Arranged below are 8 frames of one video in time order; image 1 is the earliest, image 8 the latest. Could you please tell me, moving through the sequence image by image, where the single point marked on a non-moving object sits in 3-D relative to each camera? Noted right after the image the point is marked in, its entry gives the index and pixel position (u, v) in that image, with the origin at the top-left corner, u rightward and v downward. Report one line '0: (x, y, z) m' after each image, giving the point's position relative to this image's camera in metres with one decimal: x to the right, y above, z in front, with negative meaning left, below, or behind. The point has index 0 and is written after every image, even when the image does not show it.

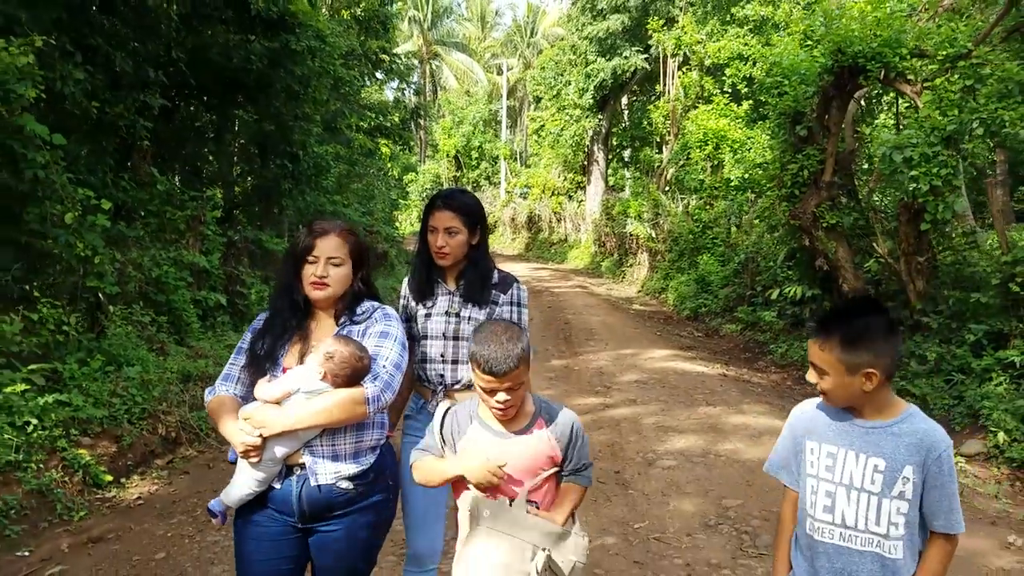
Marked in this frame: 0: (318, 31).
0: (-2.2, +2.9, +9.6) m
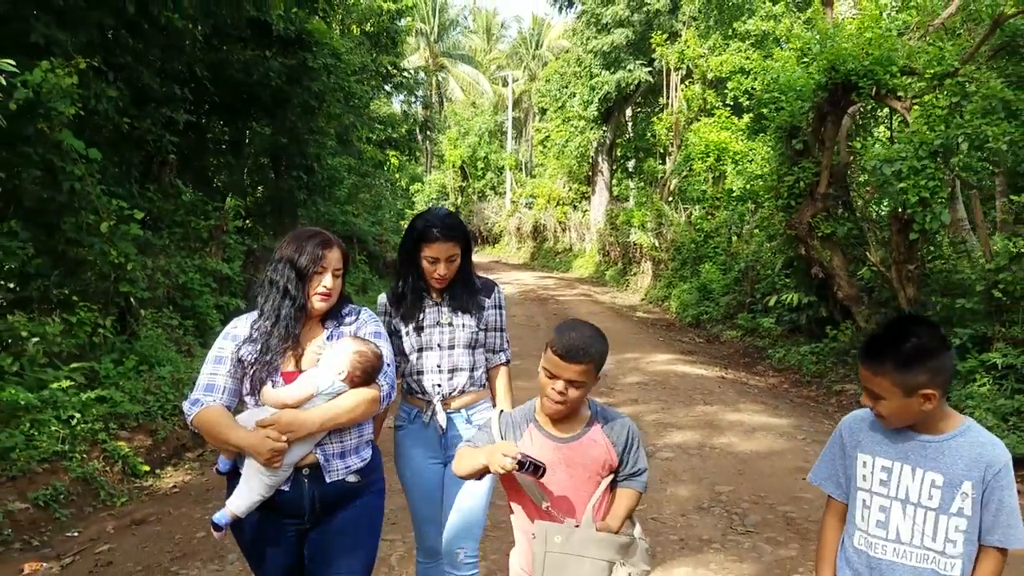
0: (-2.1, +2.8, +10.0) m
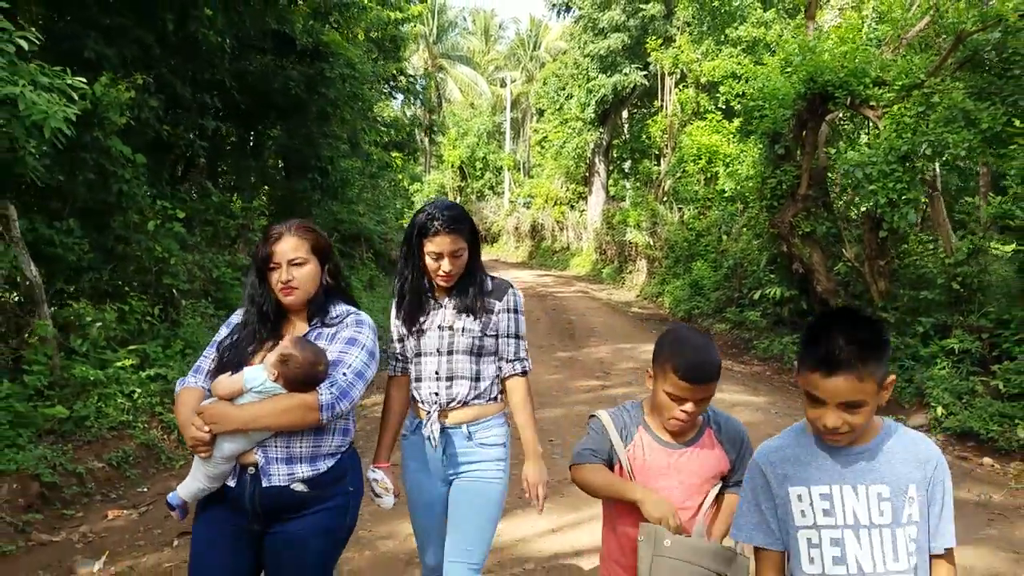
0: (-2.1, +2.9, +10.7) m
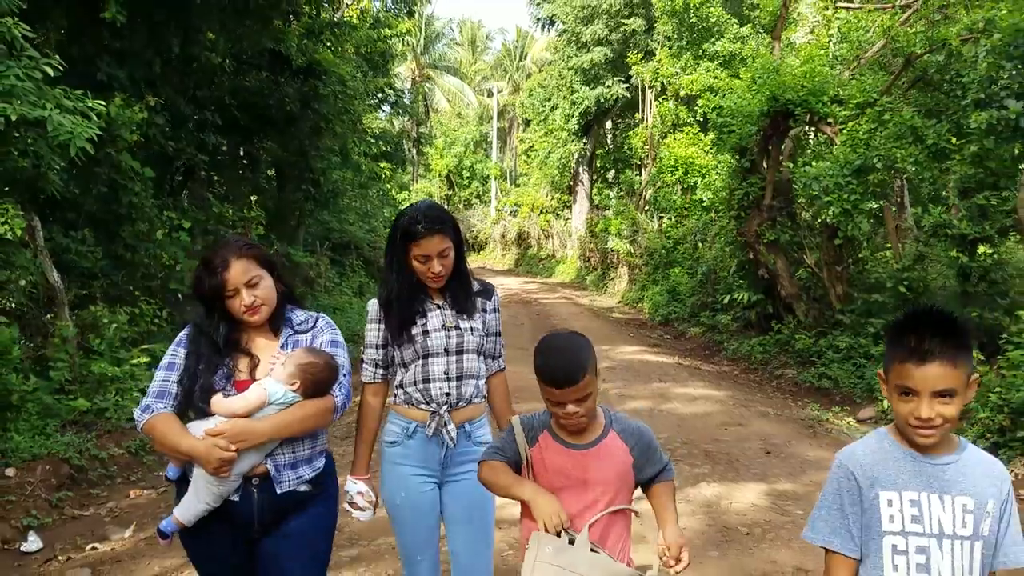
0: (-2.3, +2.8, +11.3) m
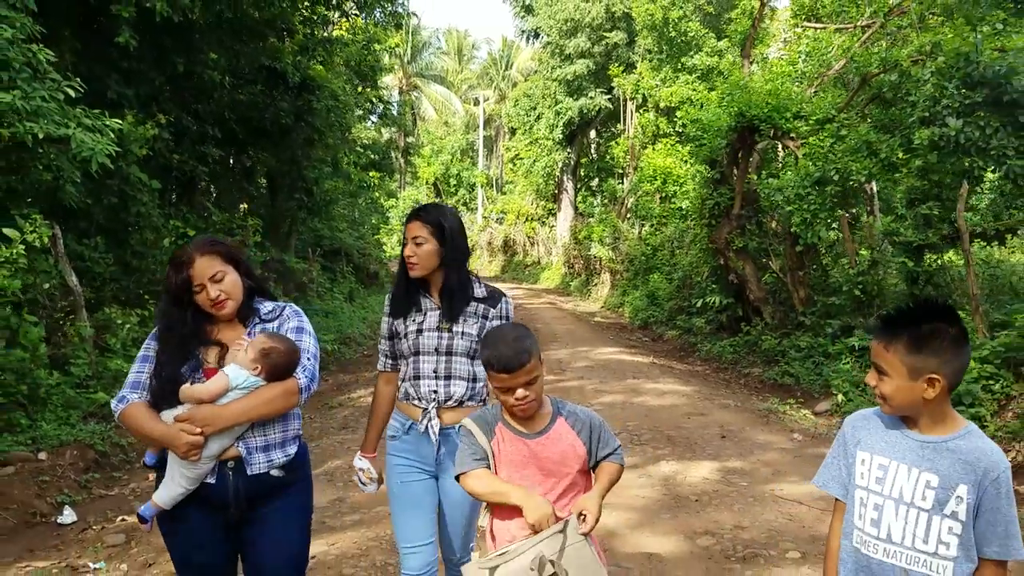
0: (-2.5, +2.8, +11.8) m
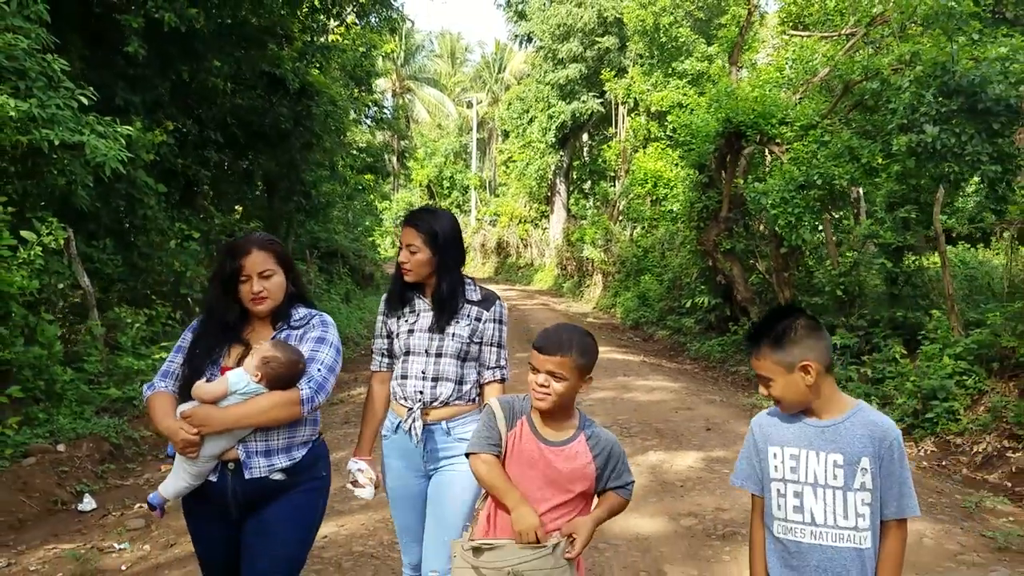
0: (-2.6, +2.7, +12.1) m
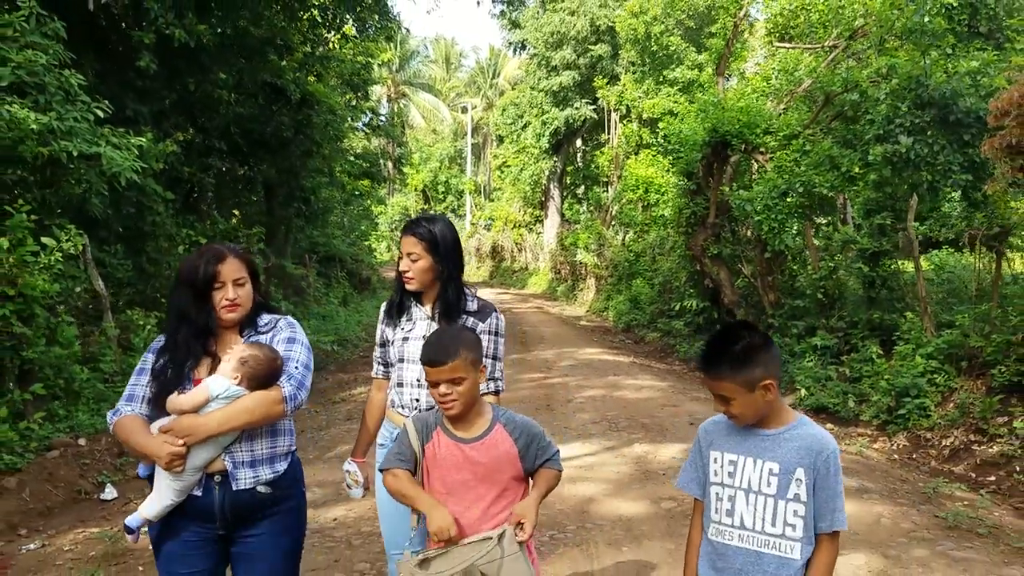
0: (-2.7, +2.7, +12.5) m
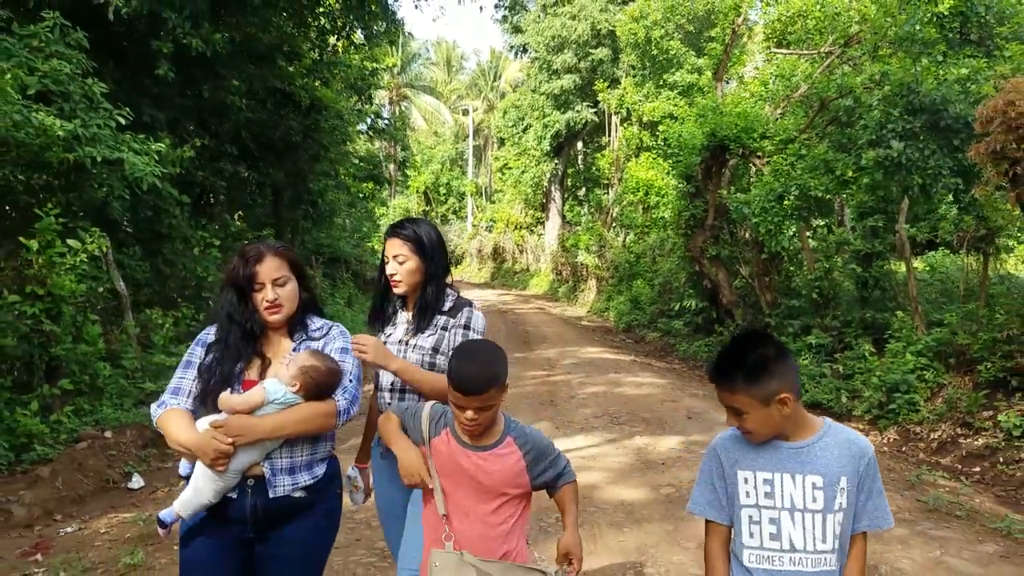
0: (-2.6, +2.7, +12.7) m
